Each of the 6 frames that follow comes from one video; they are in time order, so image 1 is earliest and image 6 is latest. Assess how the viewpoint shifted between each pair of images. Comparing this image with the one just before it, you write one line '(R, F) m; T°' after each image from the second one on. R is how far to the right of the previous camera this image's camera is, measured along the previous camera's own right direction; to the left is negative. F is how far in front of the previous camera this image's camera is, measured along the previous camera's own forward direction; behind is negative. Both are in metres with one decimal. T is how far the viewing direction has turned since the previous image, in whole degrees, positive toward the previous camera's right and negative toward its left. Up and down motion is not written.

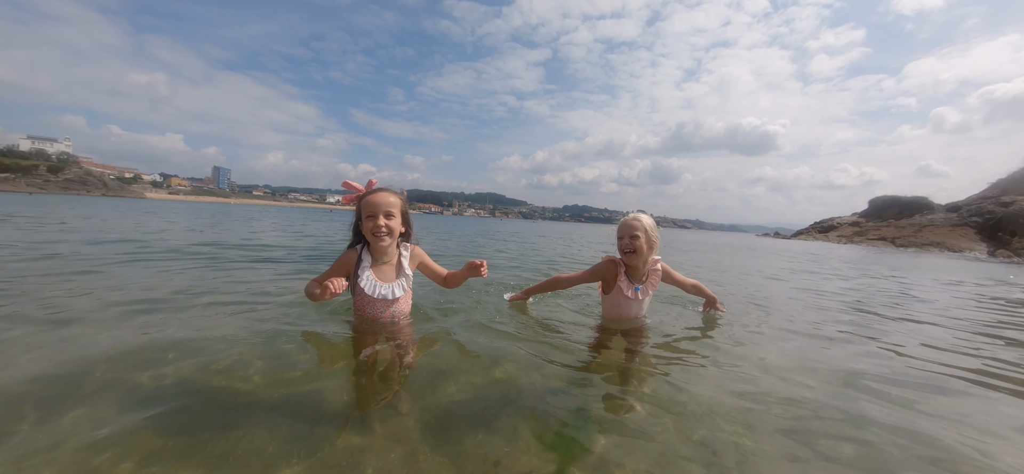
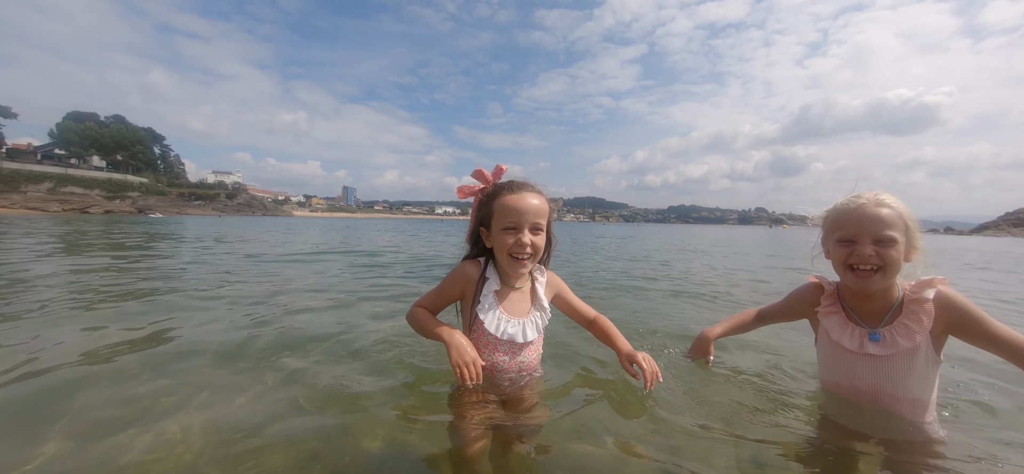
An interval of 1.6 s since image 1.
(+0.1, +0.7) m; -15°
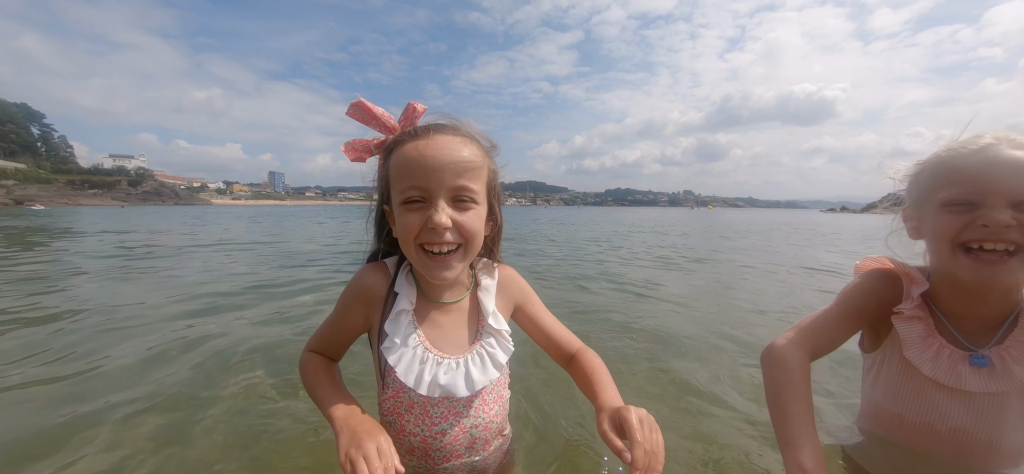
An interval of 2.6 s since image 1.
(-0.4, 0.0) m; +8°
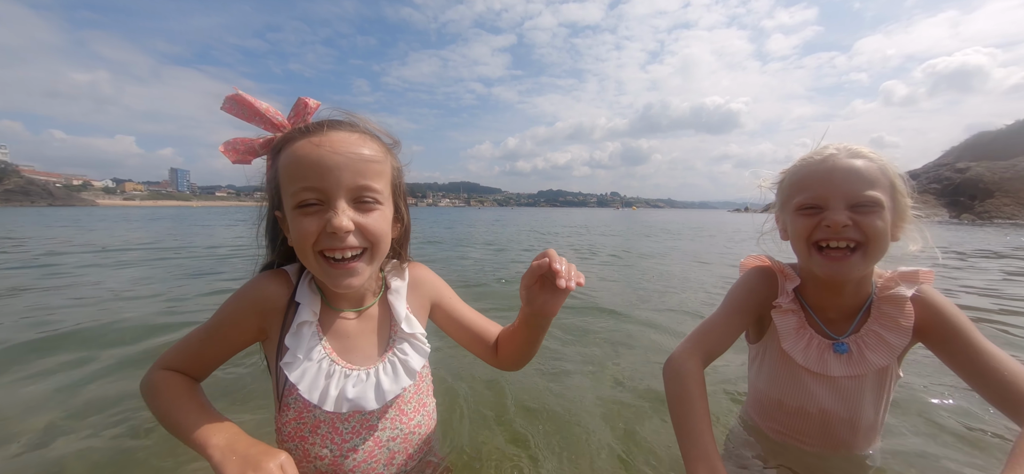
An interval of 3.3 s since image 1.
(+0.2, 0.0) m; +10°
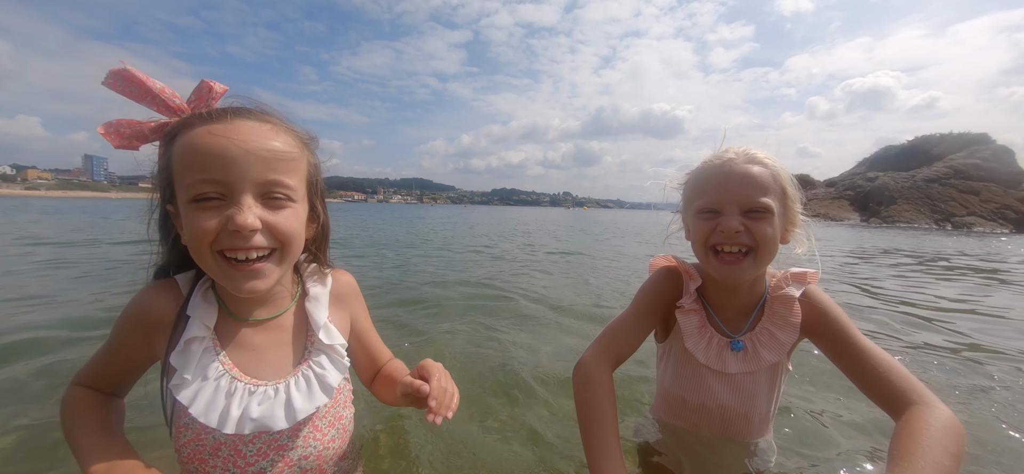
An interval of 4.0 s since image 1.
(+0.2, +0.4) m; +7°
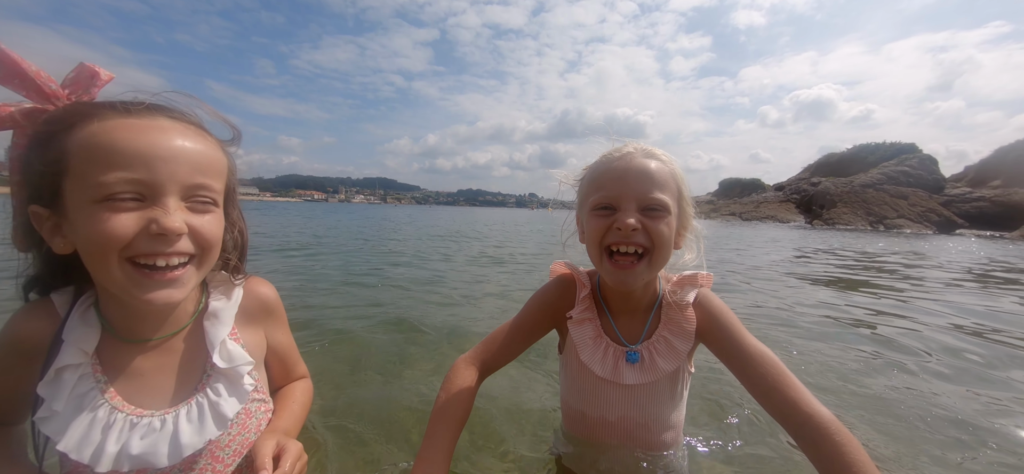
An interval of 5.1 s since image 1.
(-0.2, +0.3) m; +5°
